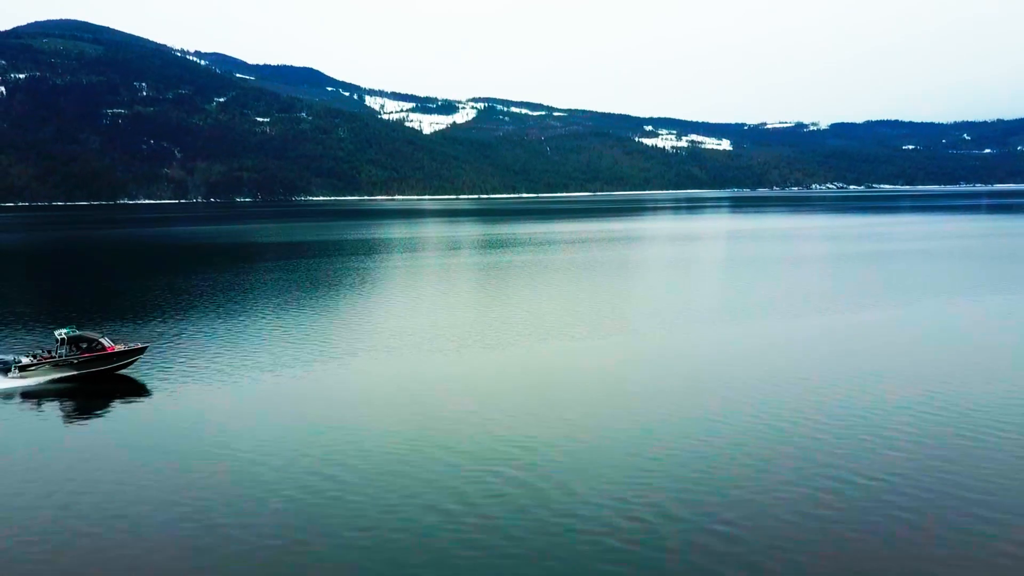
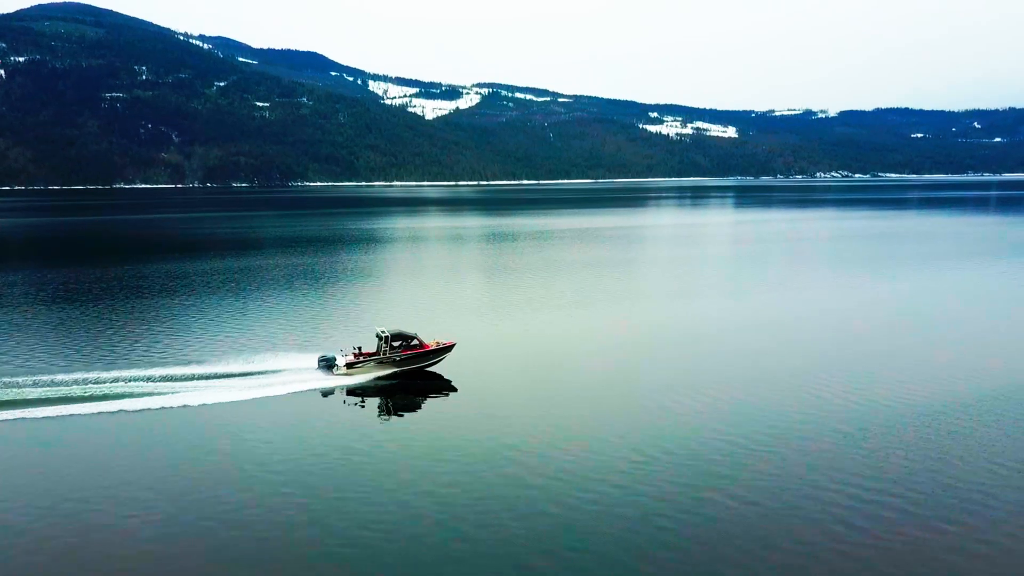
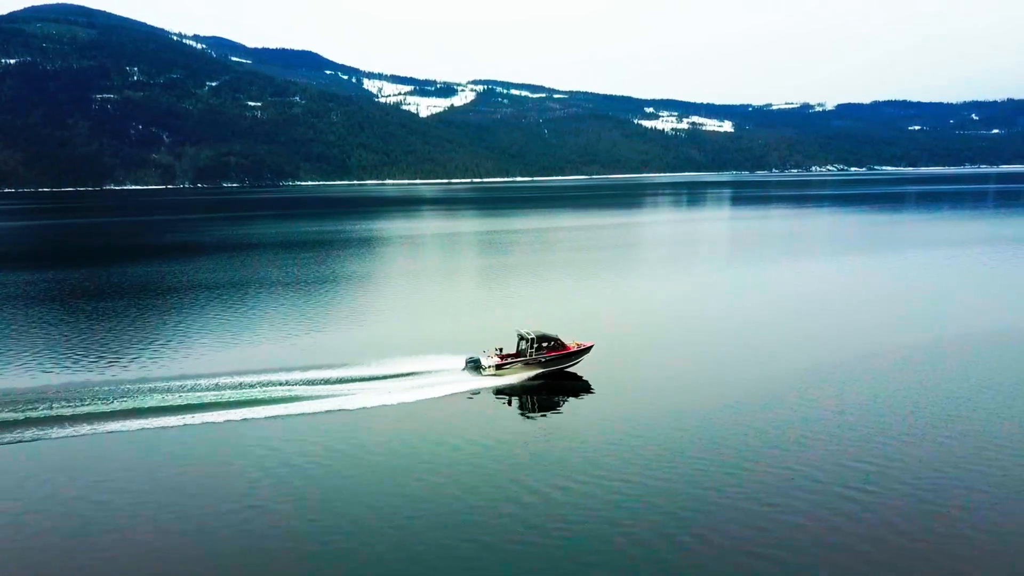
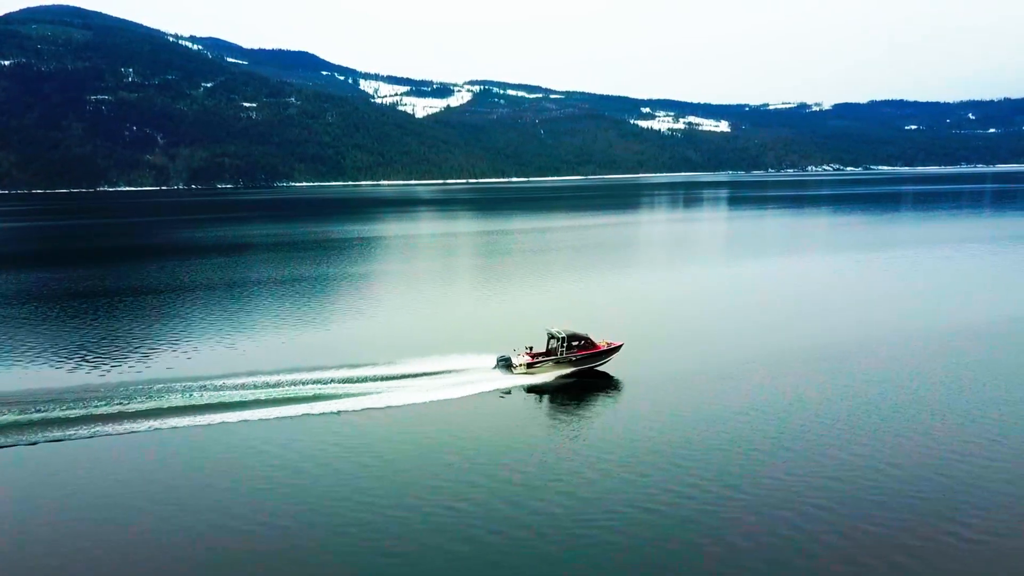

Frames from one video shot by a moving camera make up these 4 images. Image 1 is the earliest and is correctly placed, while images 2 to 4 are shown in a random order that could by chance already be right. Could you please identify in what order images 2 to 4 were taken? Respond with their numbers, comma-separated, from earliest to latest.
2, 3, 4
